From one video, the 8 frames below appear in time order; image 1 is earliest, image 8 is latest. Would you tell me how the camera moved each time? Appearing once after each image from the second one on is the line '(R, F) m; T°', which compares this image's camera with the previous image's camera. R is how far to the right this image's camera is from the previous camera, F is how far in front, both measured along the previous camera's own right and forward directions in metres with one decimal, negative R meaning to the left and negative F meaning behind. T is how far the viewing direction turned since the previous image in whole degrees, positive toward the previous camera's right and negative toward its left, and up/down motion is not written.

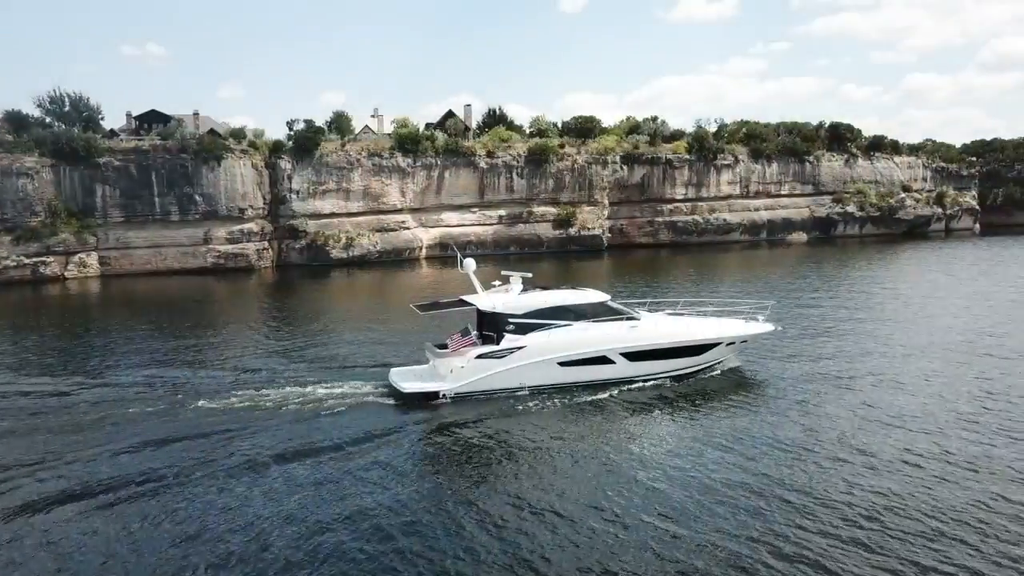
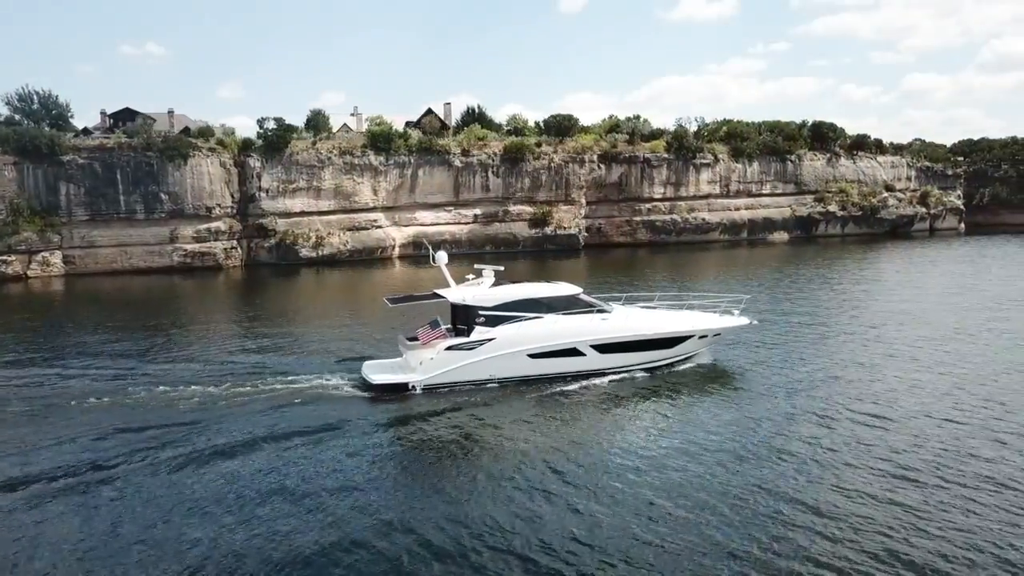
(+1.2, +0.2) m; 0°
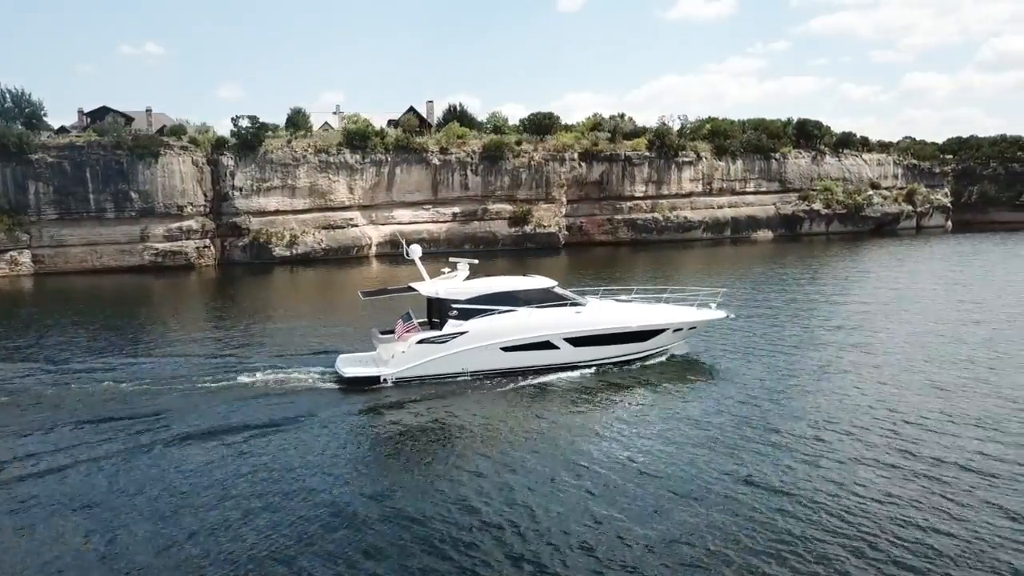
(+1.0, +0.2) m; 0°
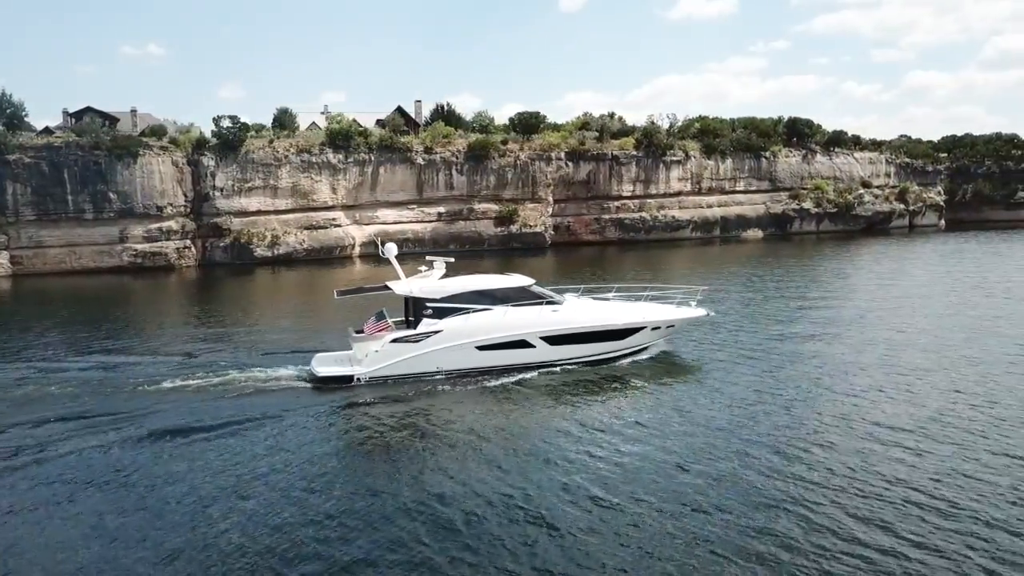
(+0.8, +0.2) m; 0°
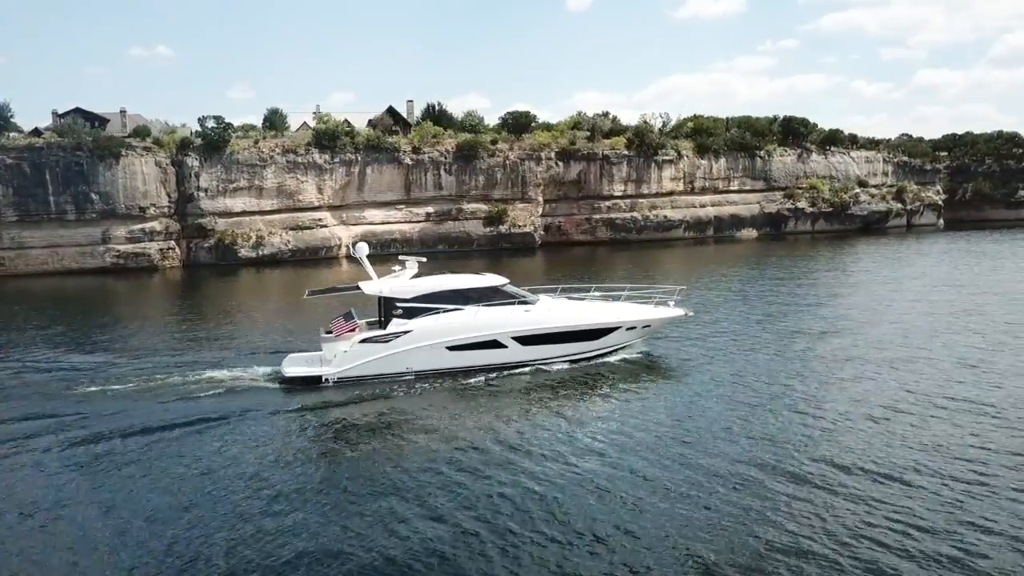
(+0.9, +0.2) m; 0°
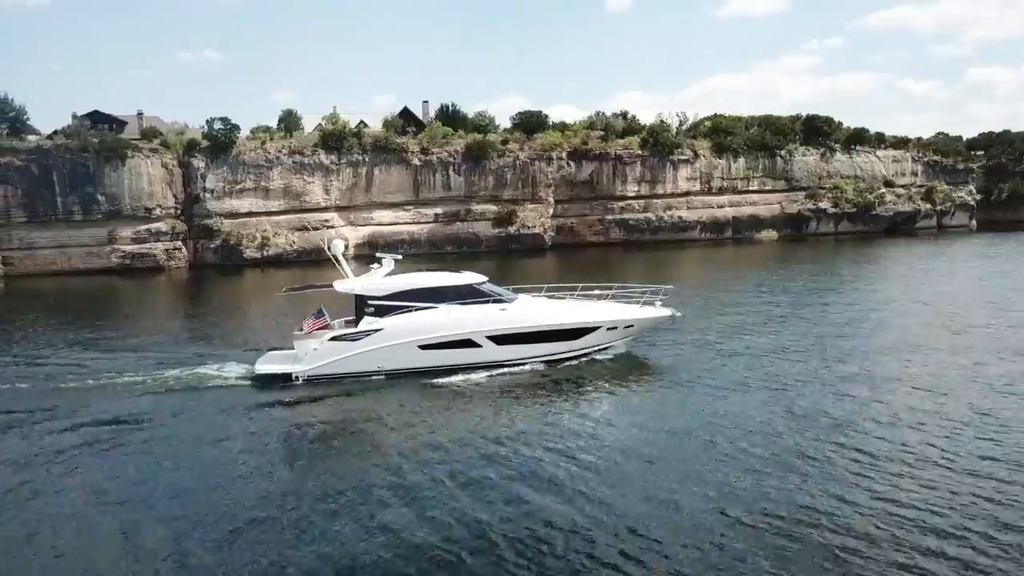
(+1.5, +0.4) m; -3°
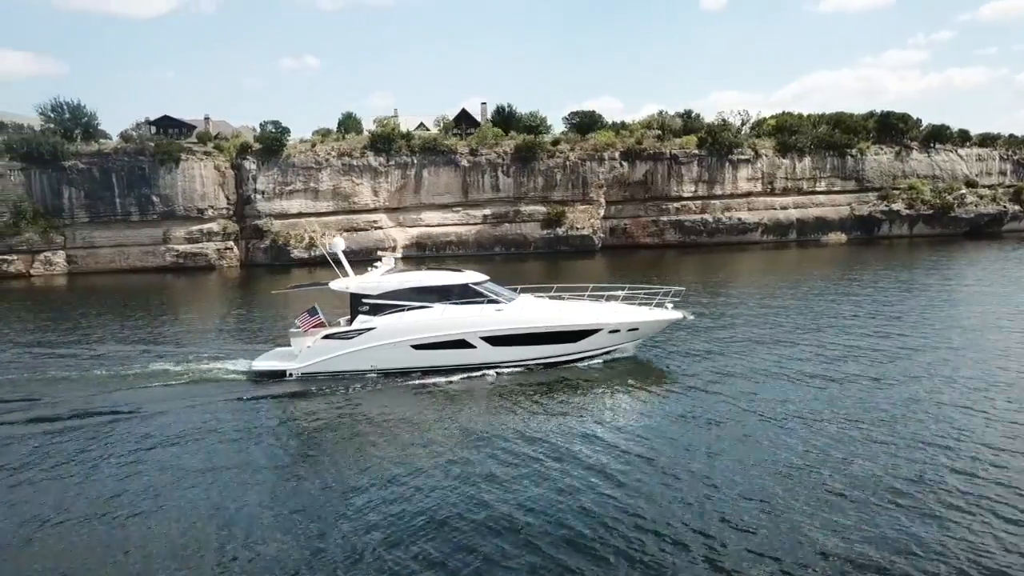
(+2.0, +0.4) m; -6°
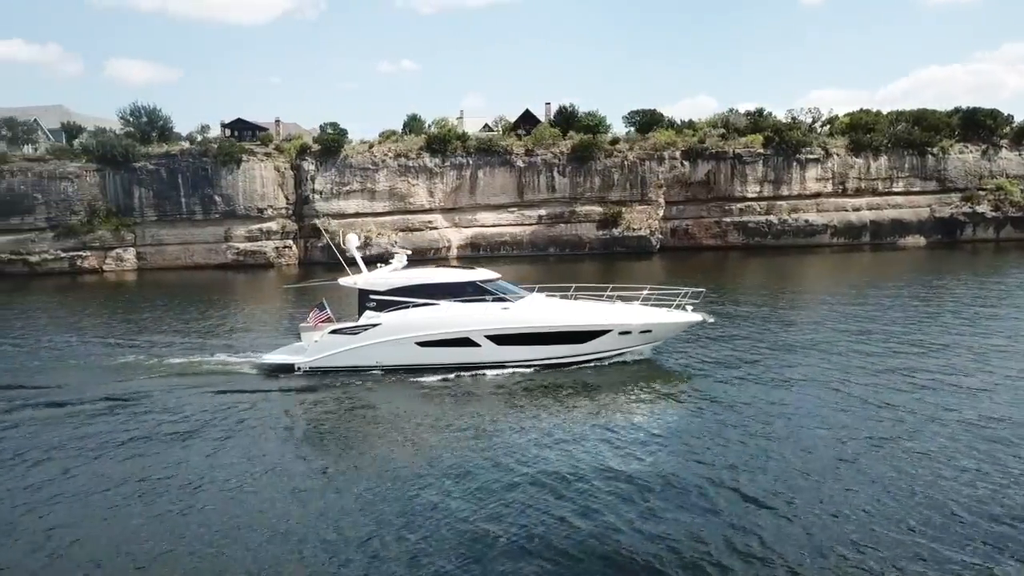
(+1.8, +0.2) m; -6°
